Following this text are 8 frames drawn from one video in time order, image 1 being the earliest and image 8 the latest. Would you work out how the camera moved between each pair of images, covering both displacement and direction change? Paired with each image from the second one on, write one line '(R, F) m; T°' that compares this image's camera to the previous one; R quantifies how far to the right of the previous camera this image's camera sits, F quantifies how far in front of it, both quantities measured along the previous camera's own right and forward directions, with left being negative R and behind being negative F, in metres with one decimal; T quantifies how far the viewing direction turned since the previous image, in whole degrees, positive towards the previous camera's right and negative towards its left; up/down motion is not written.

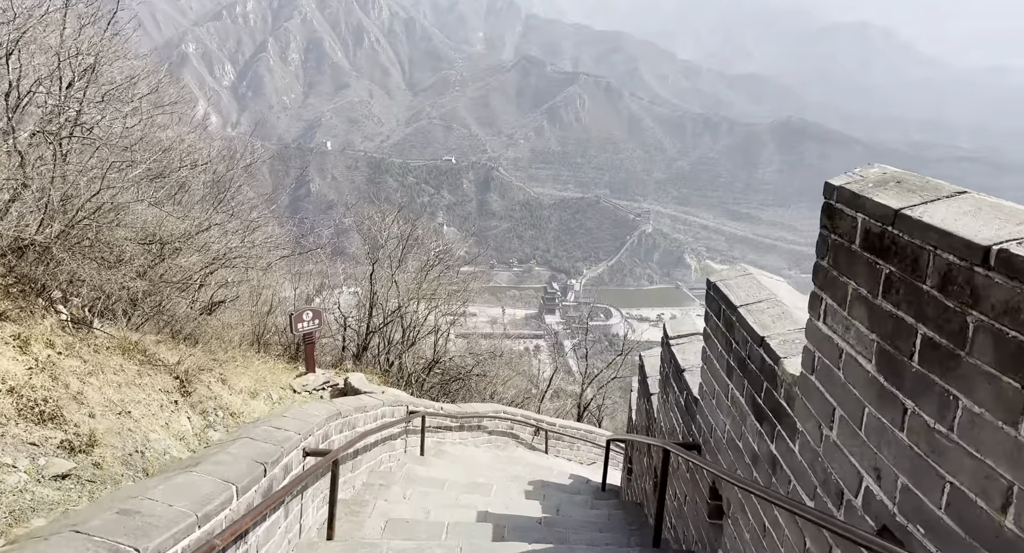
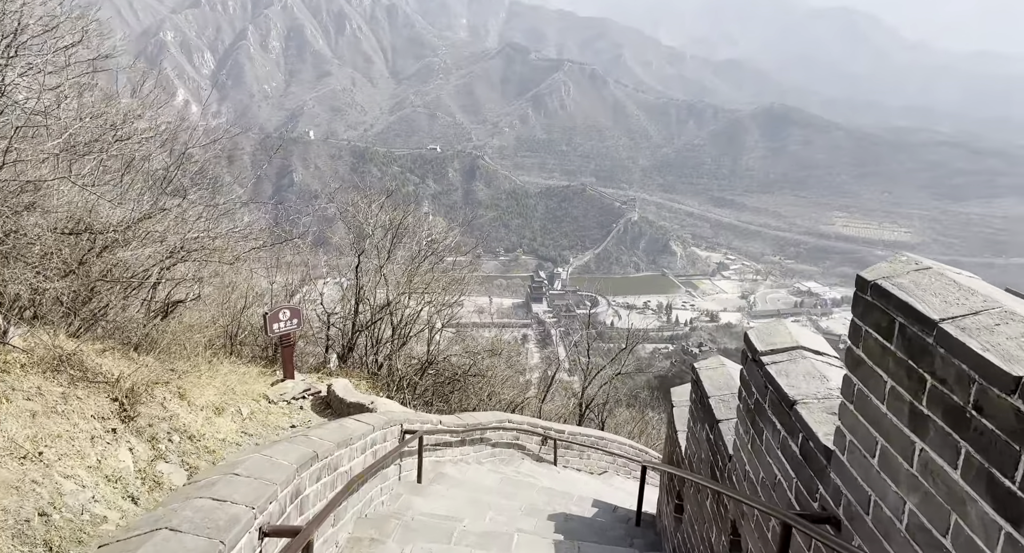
(-0.2, +1.0) m; +1°
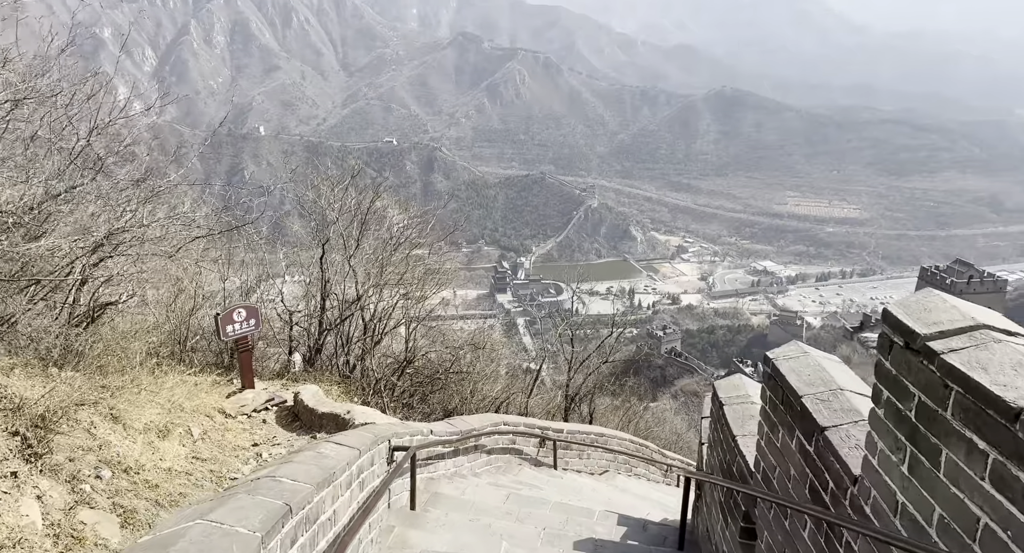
(-0.2, +0.9) m; +3°
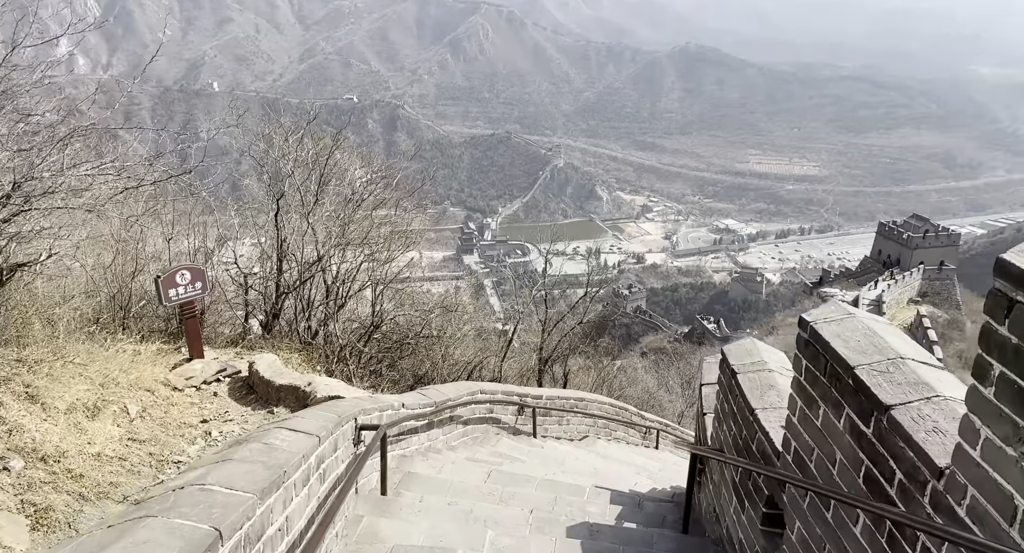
(-0.1, +0.5) m; +3°
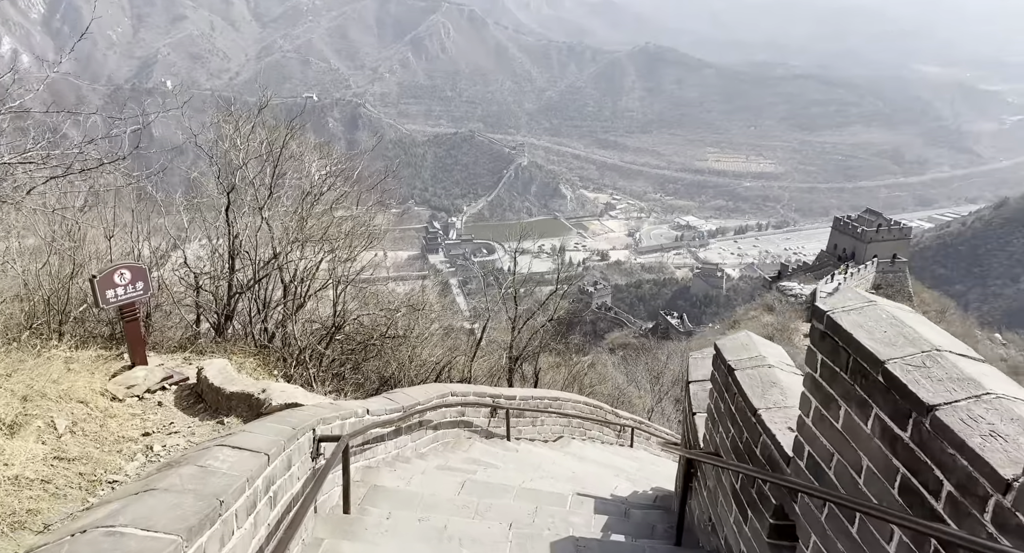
(0.0, +0.3) m; +3°
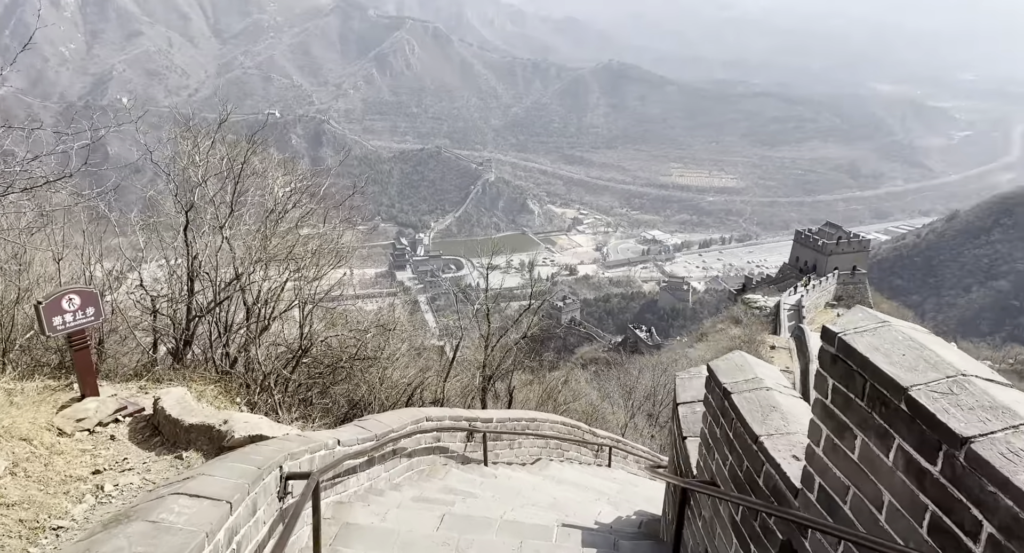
(0.0, +0.2) m; +2°
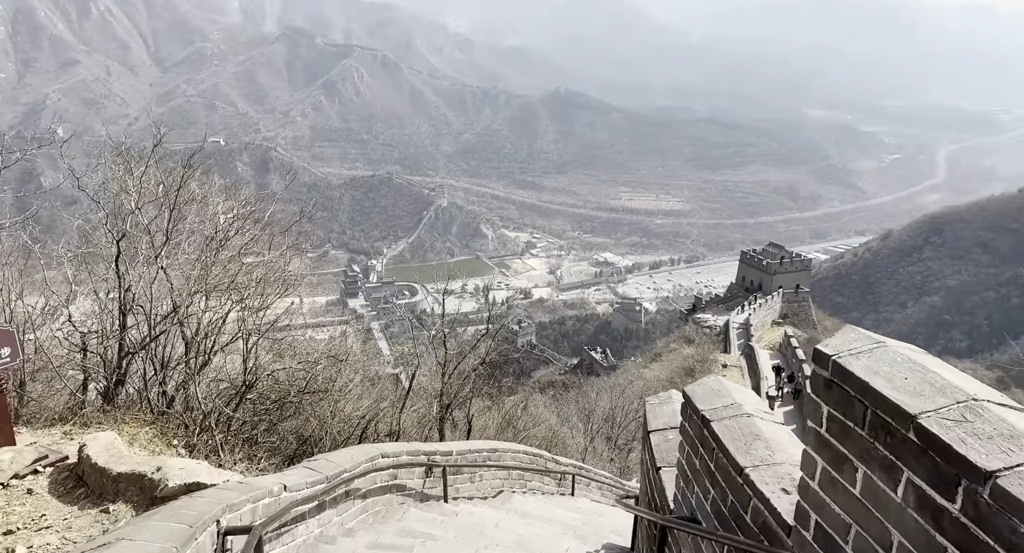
(0.0, +0.2) m; +3°
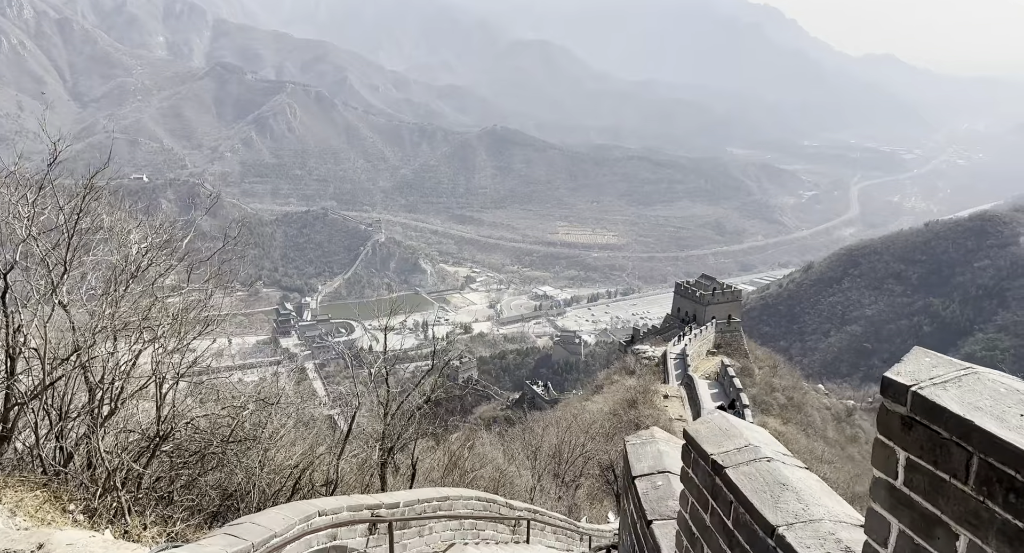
(-0.1, +0.5) m; +5°
